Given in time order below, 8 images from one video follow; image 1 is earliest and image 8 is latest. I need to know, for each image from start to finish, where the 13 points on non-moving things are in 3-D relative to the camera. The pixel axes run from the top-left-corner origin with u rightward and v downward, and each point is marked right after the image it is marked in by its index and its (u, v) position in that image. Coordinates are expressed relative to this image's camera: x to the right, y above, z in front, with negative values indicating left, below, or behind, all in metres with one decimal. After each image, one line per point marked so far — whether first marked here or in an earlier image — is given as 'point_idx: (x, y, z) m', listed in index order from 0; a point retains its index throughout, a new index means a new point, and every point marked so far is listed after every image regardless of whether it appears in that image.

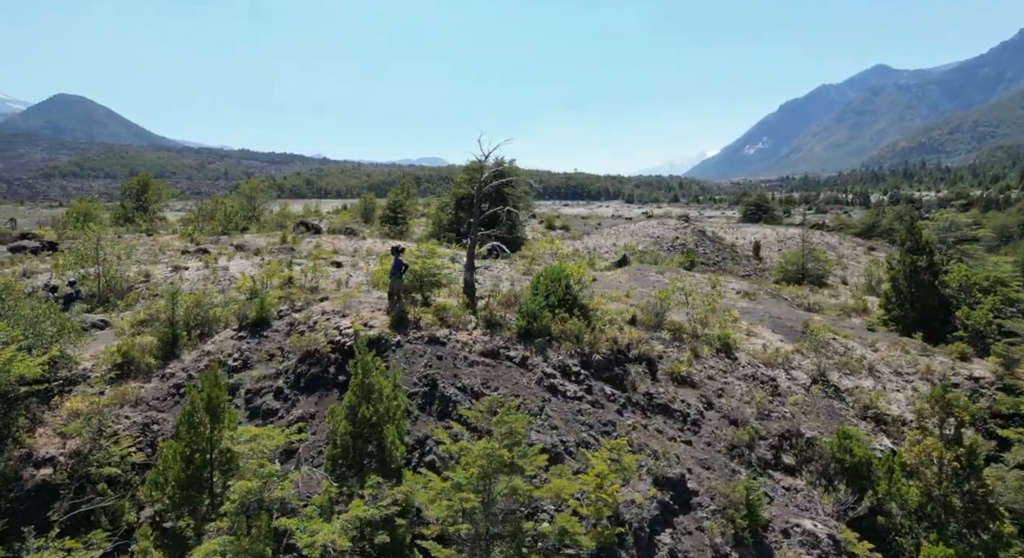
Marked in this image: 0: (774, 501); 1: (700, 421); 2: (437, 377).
0: (+4.1, -3.5, +9.2) m
1: (+3.3, -2.5, +10.3) m
2: (-1.2, -1.5, +8.9) m
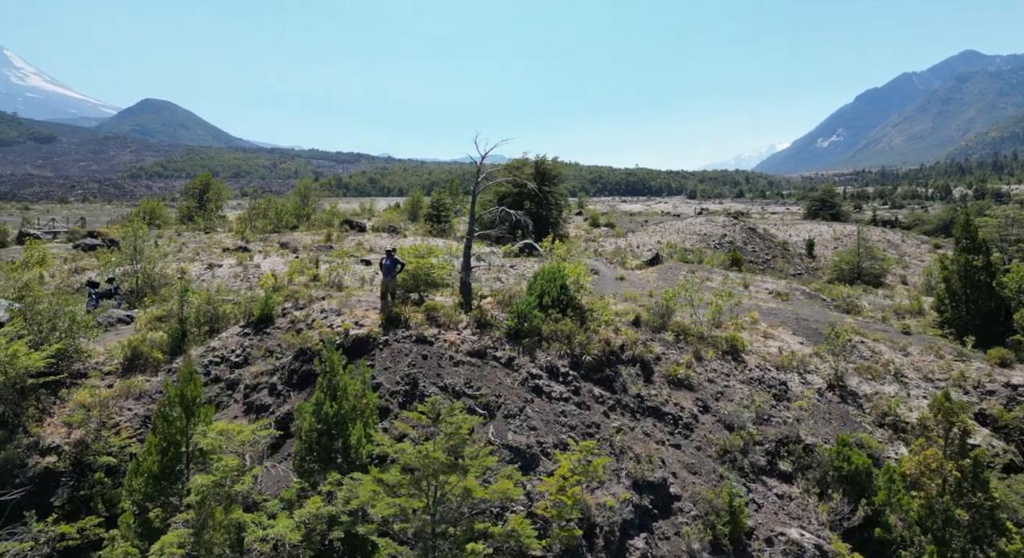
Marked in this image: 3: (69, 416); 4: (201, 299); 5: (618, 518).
0: (+3.8, -3.5, +8.9) m
1: (+3.1, -2.5, +10.1) m
2: (-1.4, -1.5, +9.0) m
3: (-7.4, -2.3, +9.6) m
4: (-7.2, -0.5, +13.5) m
5: (+1.4, -3.1, +7.6) m
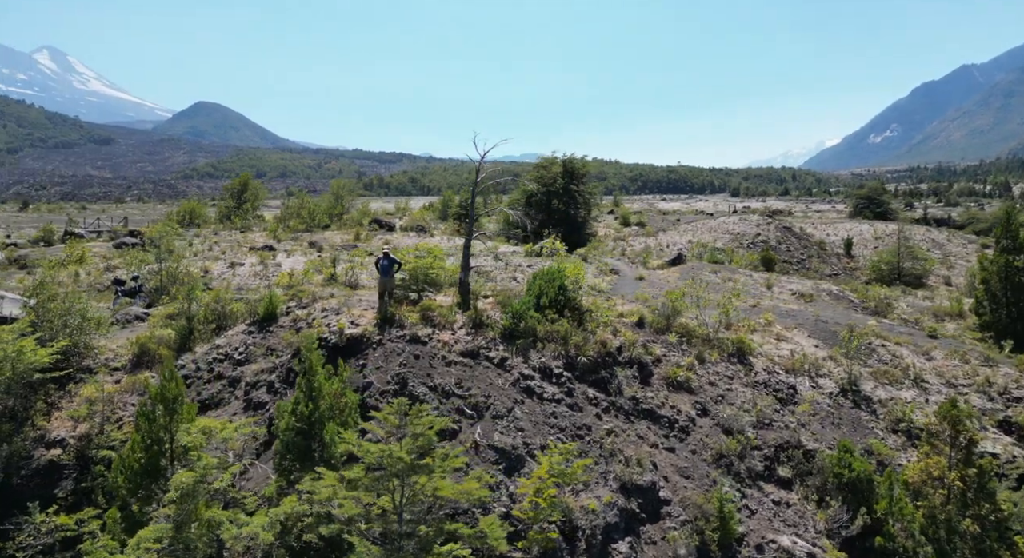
0: (+3.6, -3.5, +8.7) m
1: (+3.0, -2.5, +9.9) m
2: (-1.6, -1.5, +9.0) m
3: (-7.5, -2.2, +9.9) m
4: (-7.1, -0.4, +13.8) m
5: (+1.1, -3.1, +7.5) m
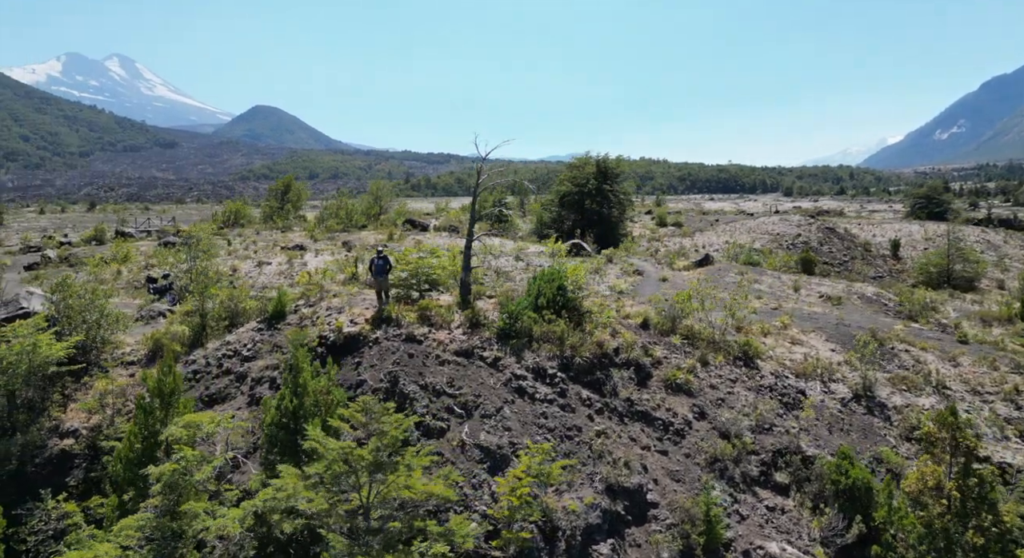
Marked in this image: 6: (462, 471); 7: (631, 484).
0: (+3.4, -3.6, +8.5) m
1: (+2.9, -2.6, +9.8) m
2: (-1.8, -1.5, +9.2) m
3: (-7.6, -2.2, +10.4) m
4: (-7.0, -0.4, +14.2) m
5: (+0.9, -3.2, +7.5) m
6: (-0.7, -2.6, +7.9) m
7: (+1.7, -2.9, +8.3) m
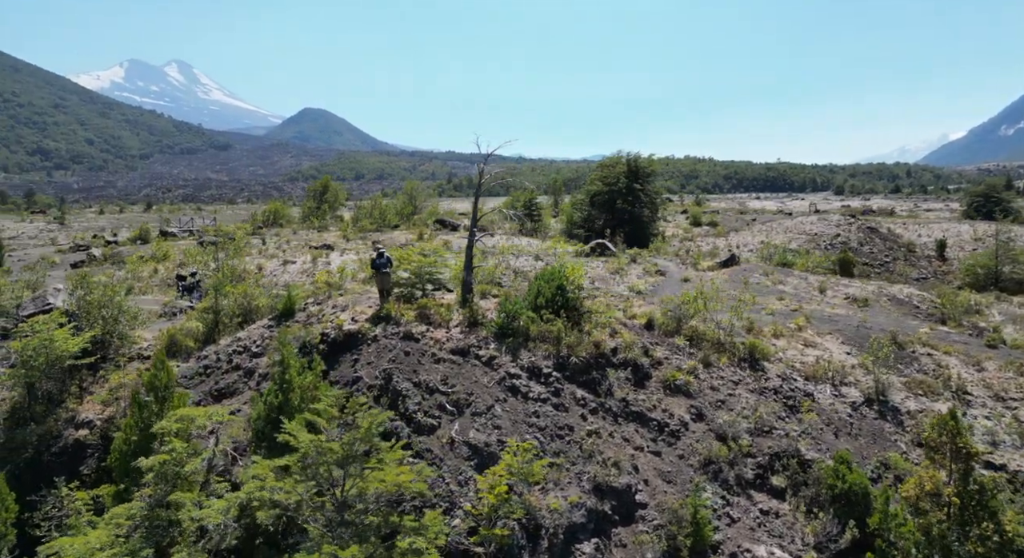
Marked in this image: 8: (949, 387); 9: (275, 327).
0: (+3.3, -3.6, +8.5) m
1: (+2.8, -2.6, +9.7) m
2: (-1.9, -1.5, +9.3) m
3: (-7.7, -2.2, +10.8) m
4: (-6.9, -0.4, +14.6) m
5: (+0.7, -3.2, +7.5) m
6: (-0.9, -2.6, +8.0) m
7: (+1.5, -2.9, +8.3) m
8: (+11.1, -2.7, +14.8) m
9: (-5.3, -1.1, +12.9) m
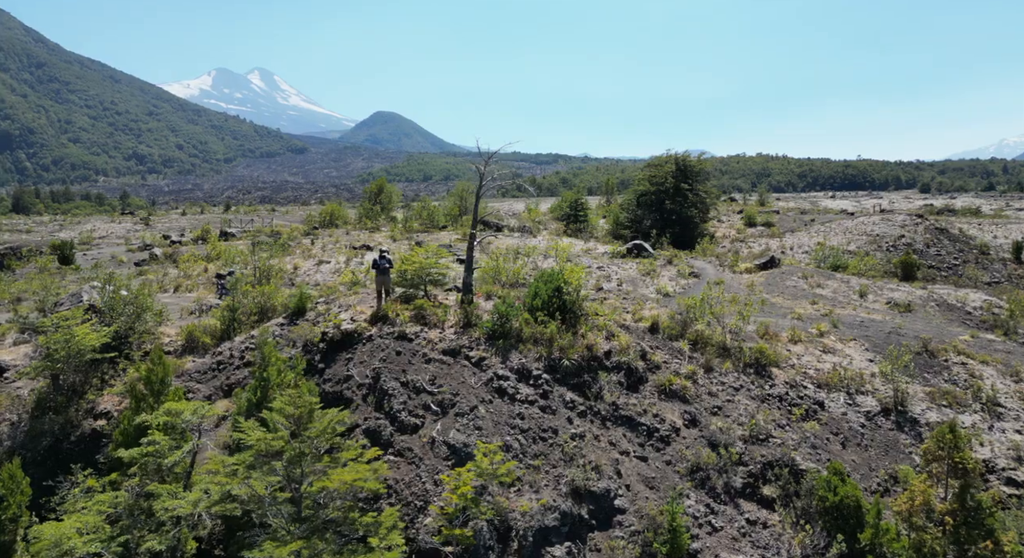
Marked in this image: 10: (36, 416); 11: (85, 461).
0: (+3.0, -3.6, +8.3) m
1: (+2.6, -2.6, +9.6) m
2: (-2.1, -1.5, +9.5) m
3: (-7.8, -2.1, +11.4) m
4: (-6.7, -0.3, +15.2) m
5: (+0.3, -3.2, +7.6) m
6: (-1.2, -2.6, +8.1) m
7: (+1.2, -3.0, +8.3) m
8: (+11.2, -2.9, +14.0) m
9: (-5.2, -1.1, +13.4) m
10: (-9.0, -2.6, +11.0) m
11: (-7.7, -3.3, +10.4) m
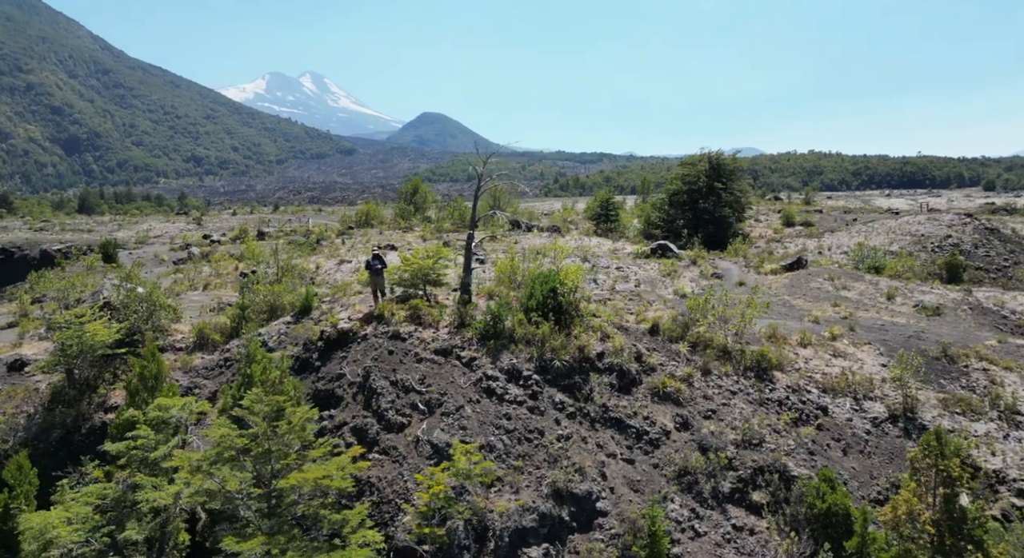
0: (+2.7, -3.7, +8.2) m
1: (+2.4, -2.7, +9.5) m
2: (-2.3, -1.5, +9.7) m
3: (-7.9, -2.1, +11.9) m
4: (-6.6, -0.3, +15.5) m
5: (0.0, -3.2, +7.6) m
6: (-1.5, -2.6, +8.2) m
7: (+1.0, -3.0, +8.3) m
8: (+11.2, -3.0, +13.6) m
9: (-5.2, -1.1, +13.7) m
10: (-9.1, -2.6, +11.5) m
11: (-7.9, -3.2, +10.8) m
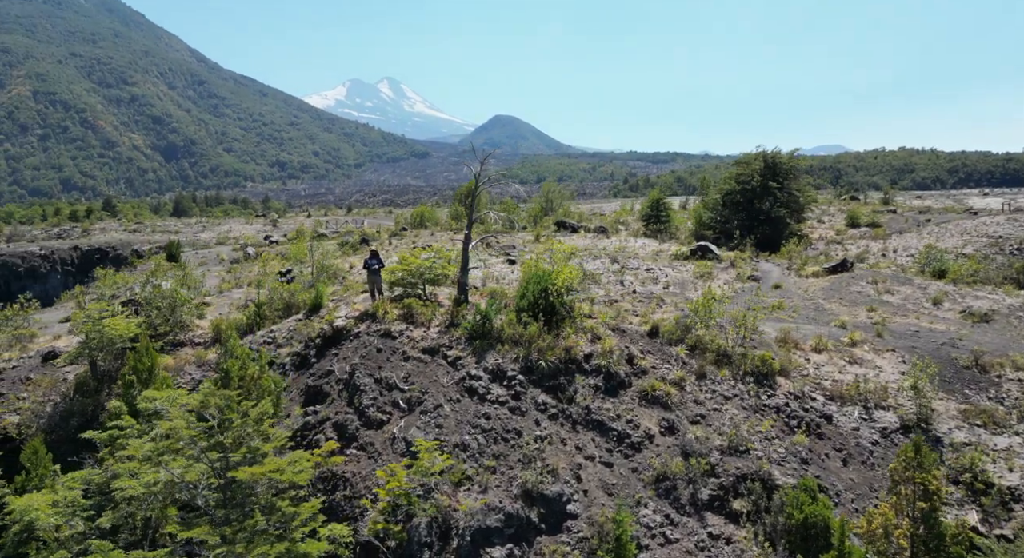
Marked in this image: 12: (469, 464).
0: (+2.3, -3.7, +8.1) m
1: (+2.1, -2.7, +9.4) m
2: (-2.6, -1.5, +9.9) m
3: (-8.0, -2.1, +12.5) m
4: (-6.4, -0.3, +16.1) m
5: (-0.4, -3.2, +7.7) m
6: (-1.9, -2.6, +8.4) m
7: (+0.6, -3.0, +8.3) m
8: (+11.2, -3.1, +12.8) m
9: (-5.2, -1.0, +14.1) m
10: (-9.3, -2.5, +12.2) m
11: (-8.1, -3.2, +11.5) m
12: (-0.6, -2.7, +8.6) m
